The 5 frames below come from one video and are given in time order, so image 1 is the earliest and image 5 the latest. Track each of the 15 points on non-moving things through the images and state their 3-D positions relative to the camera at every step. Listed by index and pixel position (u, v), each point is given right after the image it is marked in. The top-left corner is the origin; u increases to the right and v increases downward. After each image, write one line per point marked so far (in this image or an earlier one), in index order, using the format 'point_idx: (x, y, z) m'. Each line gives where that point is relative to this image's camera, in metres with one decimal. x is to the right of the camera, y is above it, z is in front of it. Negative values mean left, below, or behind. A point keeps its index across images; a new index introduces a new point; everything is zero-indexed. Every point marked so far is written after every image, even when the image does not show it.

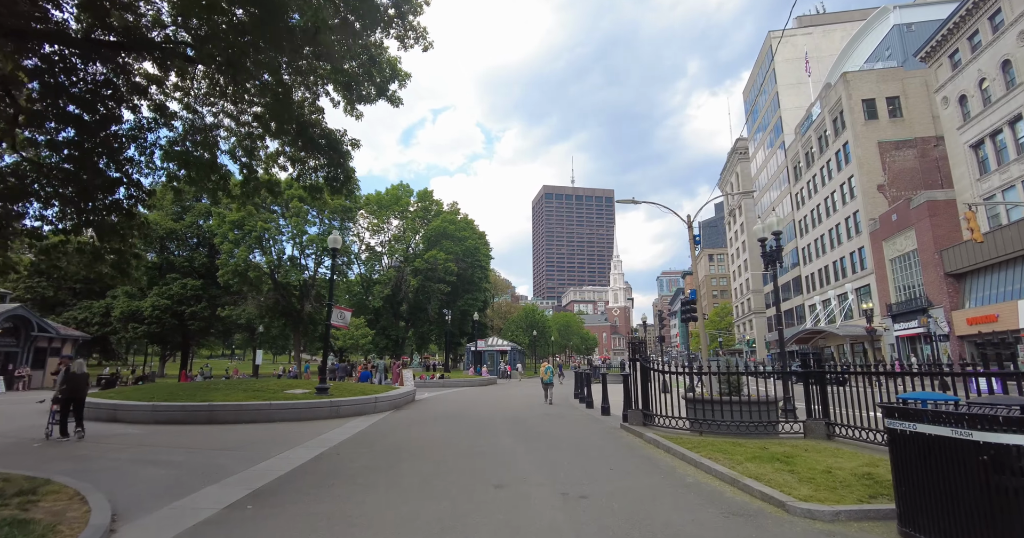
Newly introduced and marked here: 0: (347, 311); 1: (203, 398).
0: (-4.8, -1.2, +14.6) m
1: (-7.4, -3.1, +12.0) m
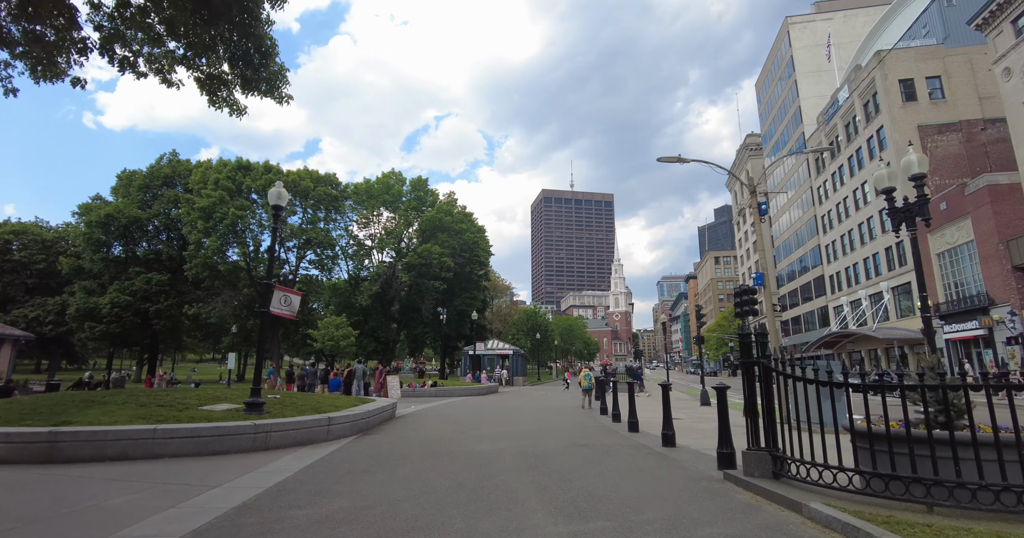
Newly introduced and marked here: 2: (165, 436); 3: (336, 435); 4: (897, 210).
0: (-4.5, -0.5, +10.4) m
1: (-7.1, -2.4, +7.8) m
2: (-5.0, -2.4, +7.2) m
3: (-3.3, -3.1, +9.4) m
4: (+7.1, +1.1, +9.2) m
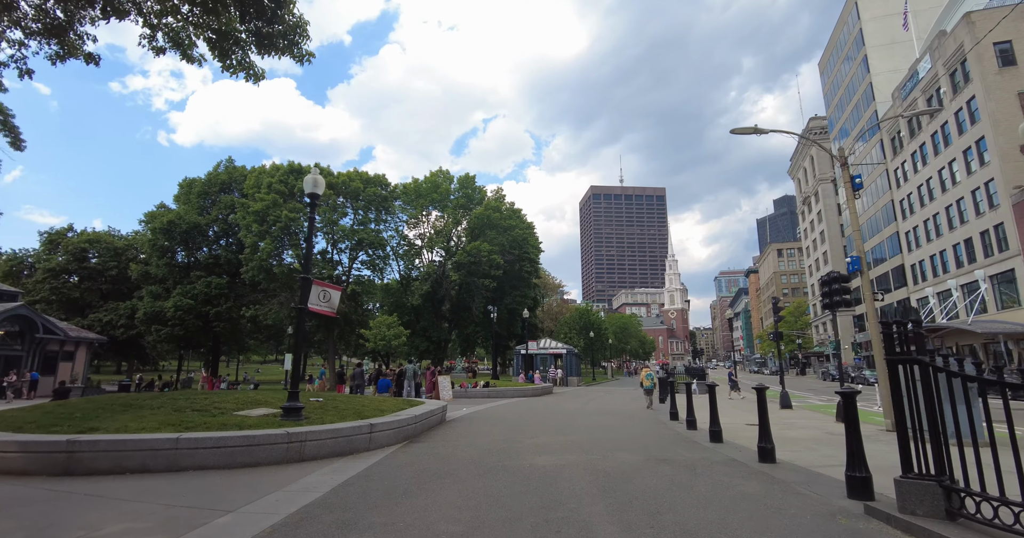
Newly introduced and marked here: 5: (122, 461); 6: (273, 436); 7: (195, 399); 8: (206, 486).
0: (-3.4, -0.4, +9.7) m
1: (-6.2, -2.3, +7.3) m
2: (-4.2, -2.3, +6.5) m
3: (-2.2, -3.0, +8.4) m
4: (+7.9, +1.5, +7.3) m
5: (-4.9, -2.4, +6.2) m
6: (-3.3, -2.3, +7.0) m
7: (-5.9, -2.4, +9.3) m
8: (-3.6, -2.6, +5.9) m
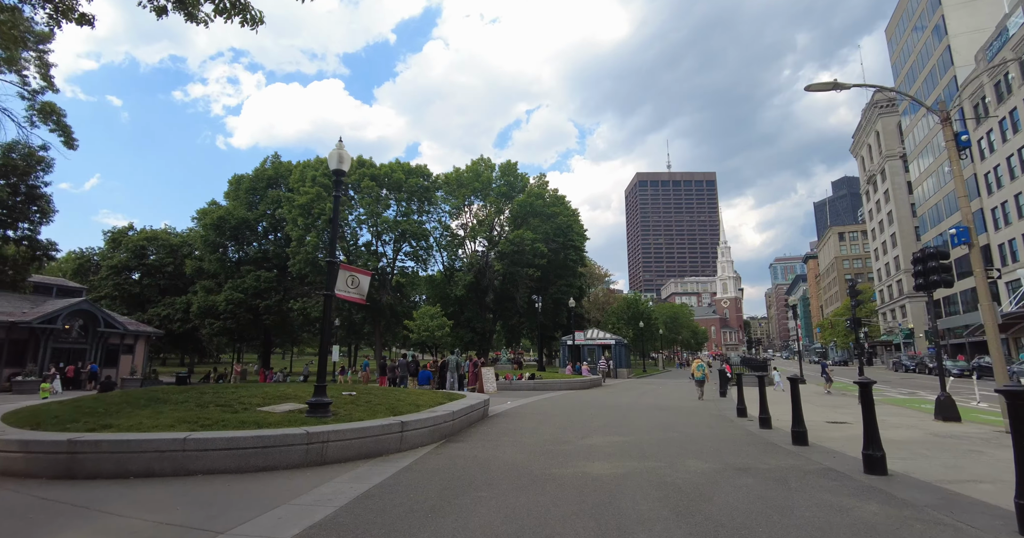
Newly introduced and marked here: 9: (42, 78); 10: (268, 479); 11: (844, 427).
0: (-2.6, -0.1, +8.9) m
1: (-5.5, -2.1, +6.8) m
2: (-3.7, -2.1, +5.8) m
3: (-1.5, -2.7, +7.6) m
4: (+8.4, +2.0, +5.5) m
5: (-4.4, -2.2, +5.6) m
6: (-2.8, -2.1, +6.2) m
7: (-5.1, -2.2, +8.8) m
8: (-3.1, -2.3, +5.2) m
9: (-18.4, +7.5, +19.5) m
10: (-2.8, -2.4, +5.7) m
11: (+6.8, -3.2, +10.2) m
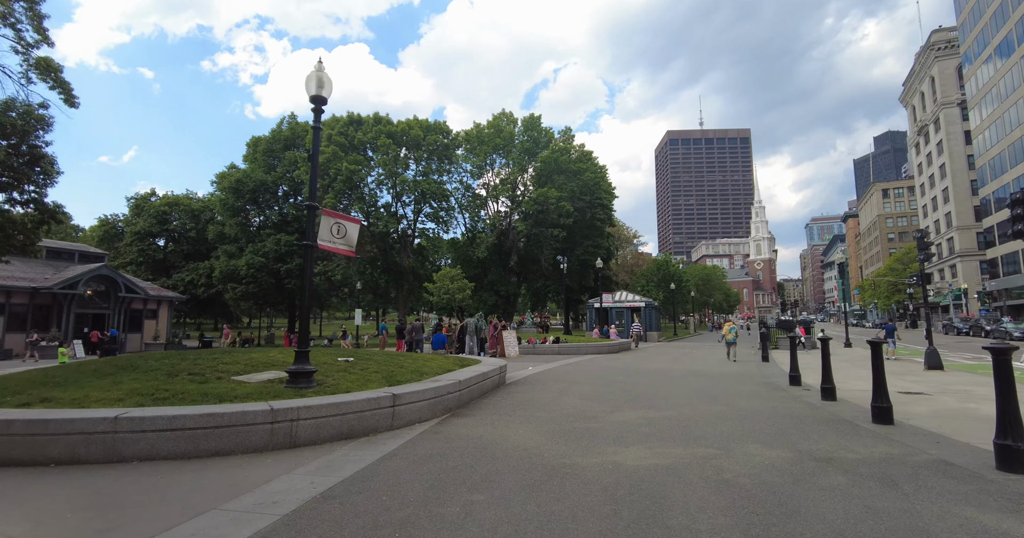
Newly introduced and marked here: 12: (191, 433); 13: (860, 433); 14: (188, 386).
0: (-2.4, +0.7, +7.6) m
1: (-5.4, -1.5, +5.8) m
2: (-3.6, -1.5, +4.7) m
3: (-1.3, -1.9, +6.4) m
4: (+8.4, +2.6, +3.4) m
5: (-4.3, -1.6, +4.6) m
6: (-2.6, -1.5, +5.0) m
7: (-4.9, -1.4, +7.8) m
8: (-3.1, -1.8, +4.1) m
9: (-17.6, +8.9, +18.5) m
10: (-2.7, -1.8, +4.6) m
11: (+7.1, -2.2, +8.6) m
12: (-3.1, -1.6, +4.8) m
13: (+4.0, -1.9, +5.8) m
14: (-4.0, -1.5, +6.3) m
